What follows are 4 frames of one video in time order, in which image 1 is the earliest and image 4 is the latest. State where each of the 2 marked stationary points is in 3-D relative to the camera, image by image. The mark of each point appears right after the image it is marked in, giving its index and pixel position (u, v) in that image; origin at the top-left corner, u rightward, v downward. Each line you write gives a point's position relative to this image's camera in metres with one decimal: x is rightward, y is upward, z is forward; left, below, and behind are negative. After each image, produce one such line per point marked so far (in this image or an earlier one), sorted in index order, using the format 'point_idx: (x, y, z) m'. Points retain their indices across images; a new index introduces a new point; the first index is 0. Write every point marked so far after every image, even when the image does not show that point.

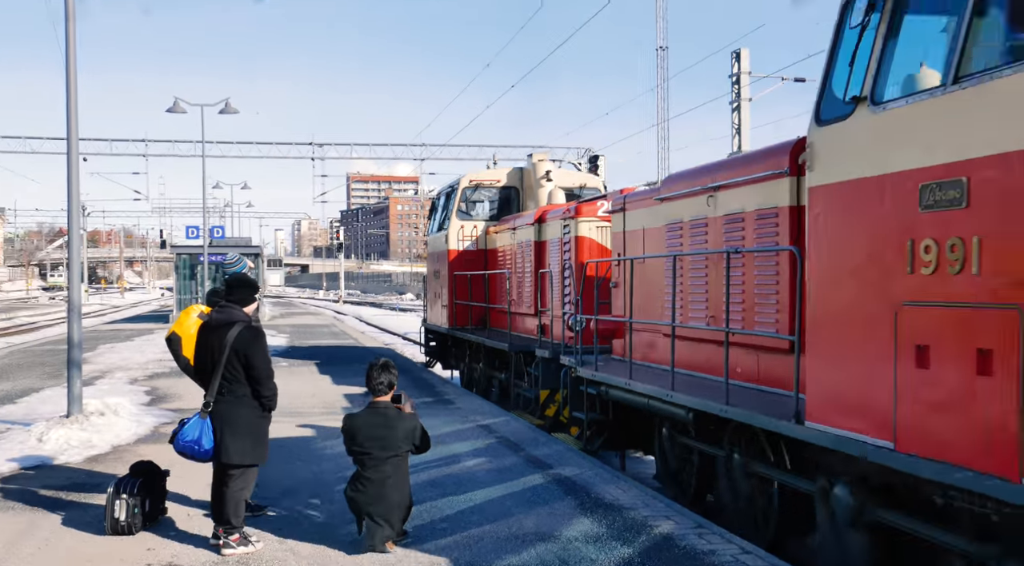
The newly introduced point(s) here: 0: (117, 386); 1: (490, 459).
0: (-5.7, -1.5, +12.2) m
1: (-0.2, -1.7, +8.4) m
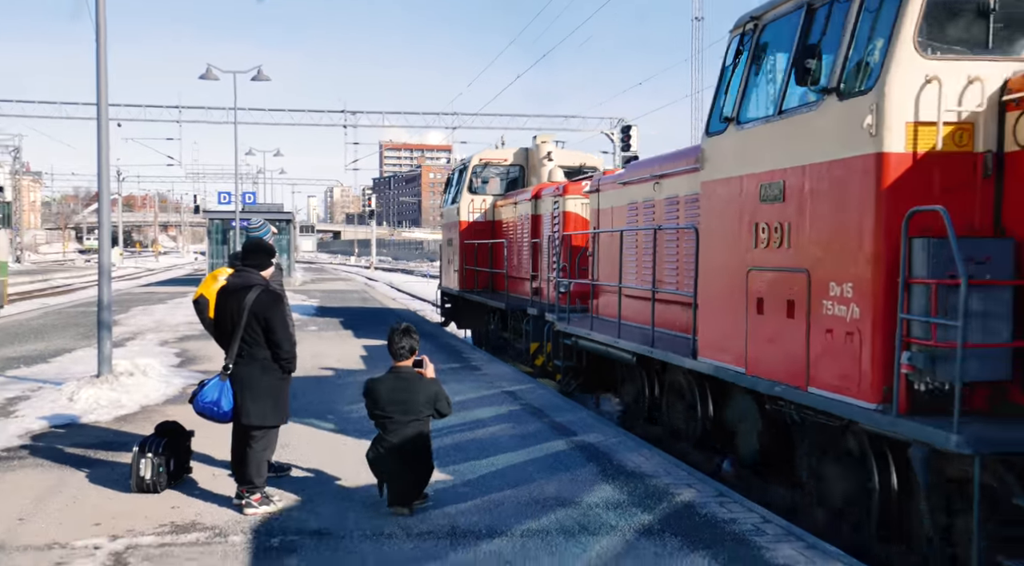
0: (-5.2, -0.9, +12.4) m
1: (0.0, -1.4, +8.3) m
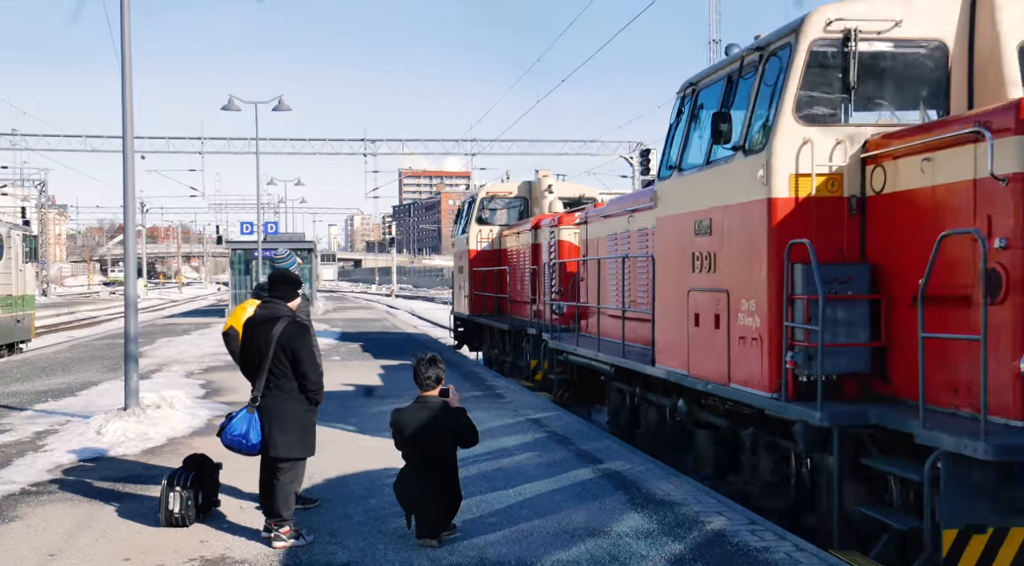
0: (-4.9, -1.4, +12.4) m
1: (+0.3, -1.6, +8.3) m
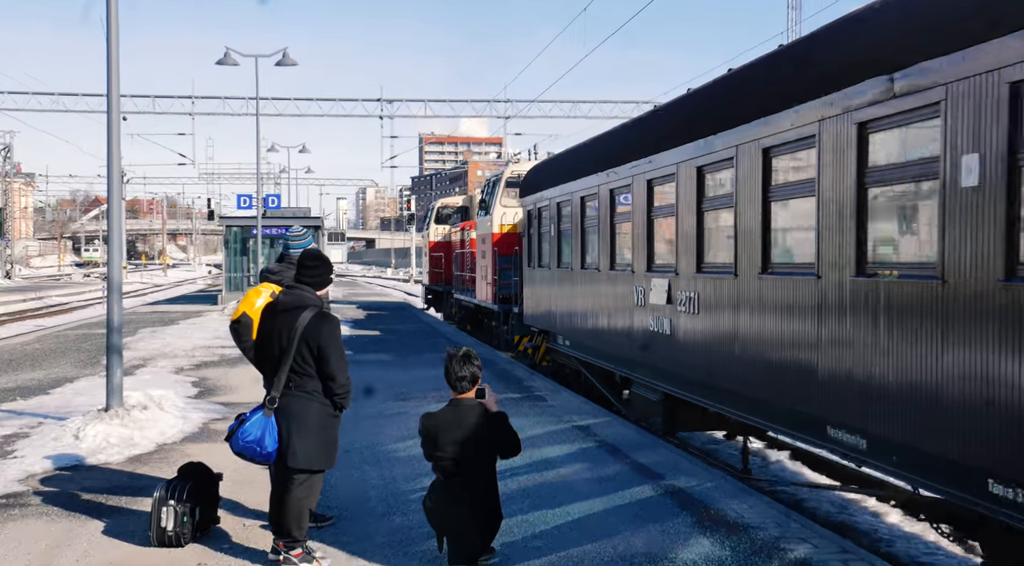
0: (-4.6, -1.1, +11.4) m
1: (+0.6, -1.5, +7.2) m
